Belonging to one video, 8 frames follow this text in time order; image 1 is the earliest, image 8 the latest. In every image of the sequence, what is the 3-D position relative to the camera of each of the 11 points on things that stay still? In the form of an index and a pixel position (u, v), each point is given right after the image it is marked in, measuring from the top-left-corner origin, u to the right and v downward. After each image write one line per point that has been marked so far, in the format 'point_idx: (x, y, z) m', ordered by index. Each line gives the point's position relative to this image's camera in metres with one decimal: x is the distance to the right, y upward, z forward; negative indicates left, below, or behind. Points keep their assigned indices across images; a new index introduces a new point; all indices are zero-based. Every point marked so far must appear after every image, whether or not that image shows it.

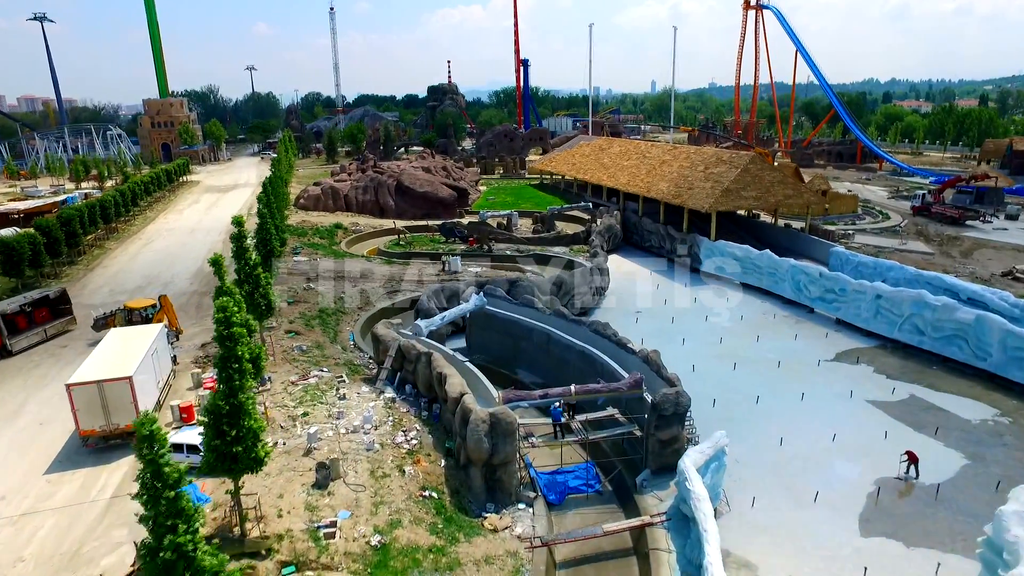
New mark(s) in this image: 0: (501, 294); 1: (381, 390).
0: (-0.3, -0.2, +19.5) m
1: (-3.1, -2.4, +15.9) m
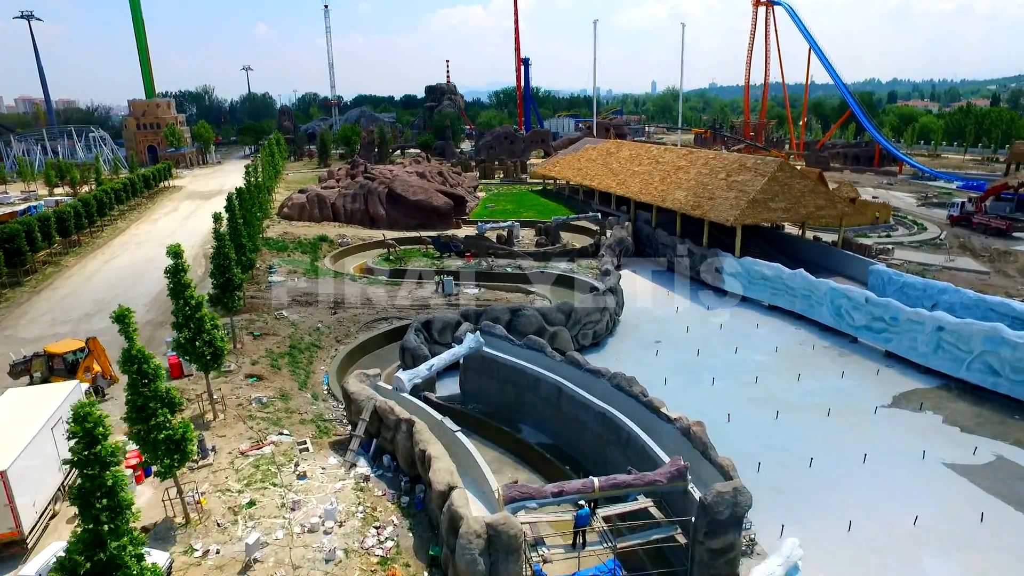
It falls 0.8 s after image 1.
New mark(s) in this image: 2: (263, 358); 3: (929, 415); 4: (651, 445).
0: (-0.3, -1.1, +16.3) m
1: (-3.1, -3.3, +12.7) m
2: (-6.8, -1.9, +18.1) m
3: (+10.8, -3.3, +17.3) m
4: (+2.4, -2.8, +11.7) m
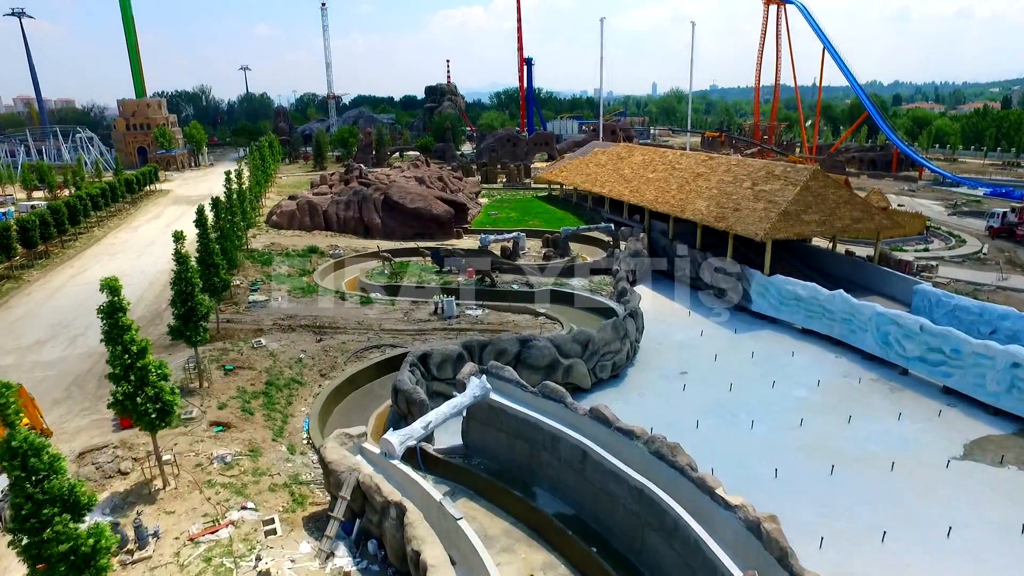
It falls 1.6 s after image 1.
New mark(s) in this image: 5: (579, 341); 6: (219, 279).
0: (0.0, -1.9, +13.8) m
1: (-2.8, -4.0, +10.2) m
2: (-6.5, -2.6, +15.6) m
3: (+11.0, -4.1, +14.7) m
4: (+2.7, -3.5, +9.2) m
5: (+1.9, -1.5, +18.5) m
6: (-8.3, +0.3, +18.9) m
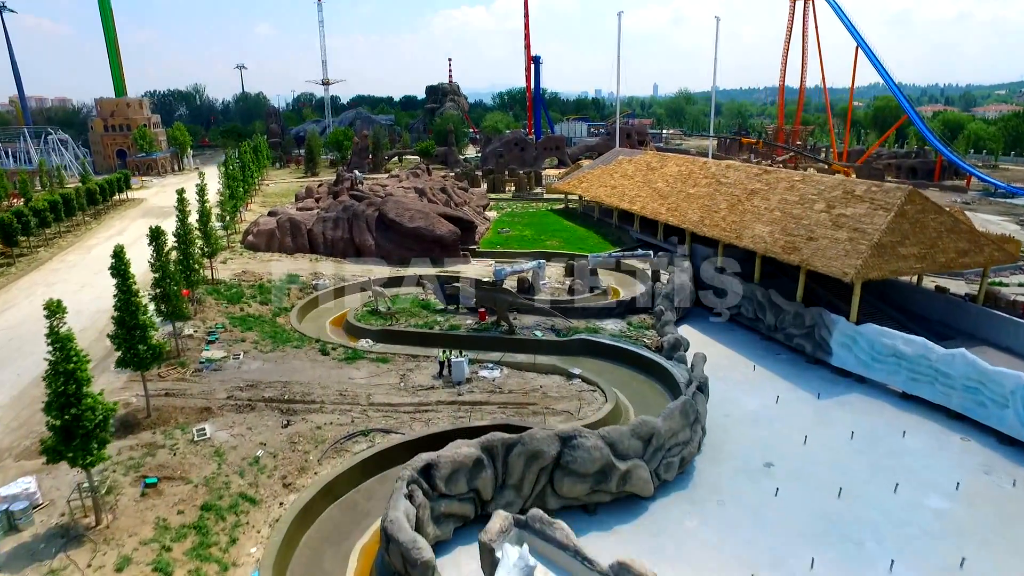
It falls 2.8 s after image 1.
0: (+0.7, -3.3, +8.8) m
1: (-2.1, -5.5, +5.1) m
2: (-5.8, -4.1, +10.5) m
3: (+11.8, -5.6, +9.7) m
4: (+3.4, -5.0, +4.2) m
5: (+2.6, -3.0, +13.5) m
6: (-7.6, -1.2, +13.8) m
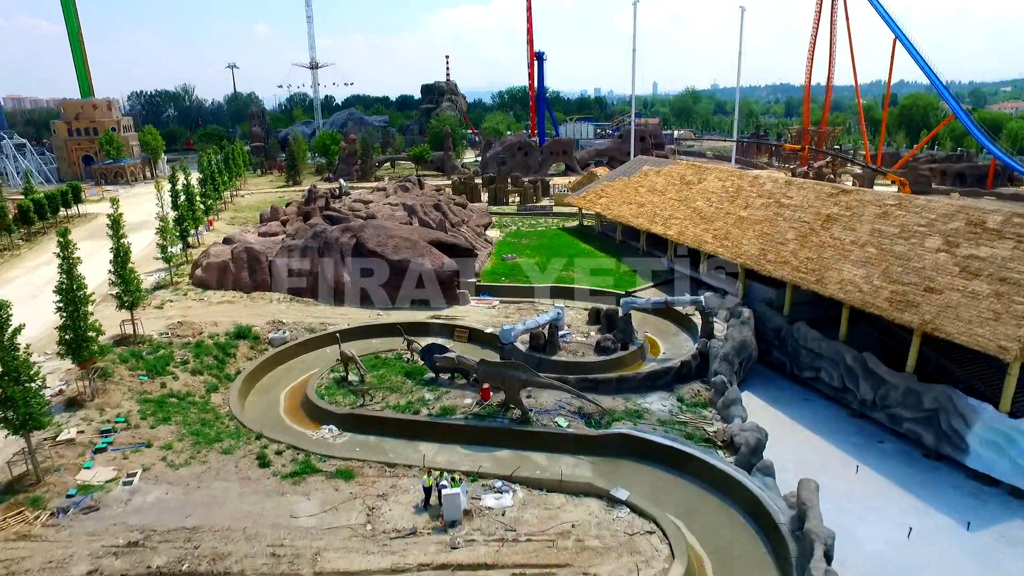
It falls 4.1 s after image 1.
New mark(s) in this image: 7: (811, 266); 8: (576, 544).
0: (+1.1, -5.0, +3.0) m
1: (-1.7, -7.2, -0.6) m
2: (-5.5, -5.8, +4.8) m
3: (+12.1, -7.2, +4.0) m
4: (+3.8, -6.7, -1.6) m
5: (+2.9, -4.7, +7.8) m
6: (-7.2, -2.9, +8.1) m
7: (+8.6, +0.7, +19.2) m
8: (+1.1, -4.5, +11.6) m
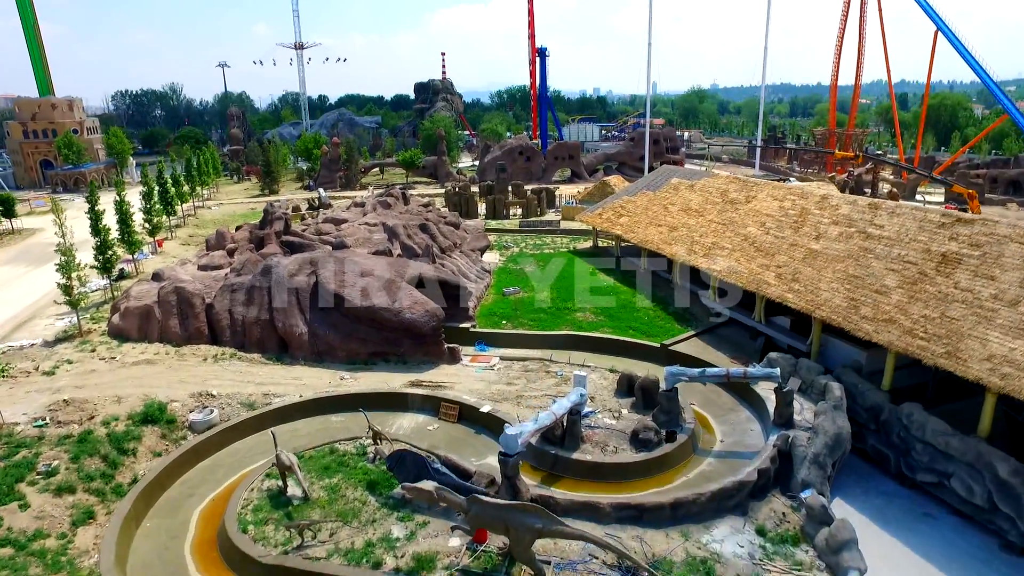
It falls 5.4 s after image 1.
0: (+1.2, -6.6, -2.4) m
1: (-1.6, -8.8, -6.0) m
2: (-5.3, -7.3, -0.7) m
3: (+12.3, -8.7, -1.4) m
4: (+3.9, -8.2, -7.0) m
5: (+3.1, -6.2, +2.3) m
6: (-7.1, -4.5, +2.7) m
7: (+8.7, -0.8, +13.8) m
8: (+1.3, -6.0, +6.2) m
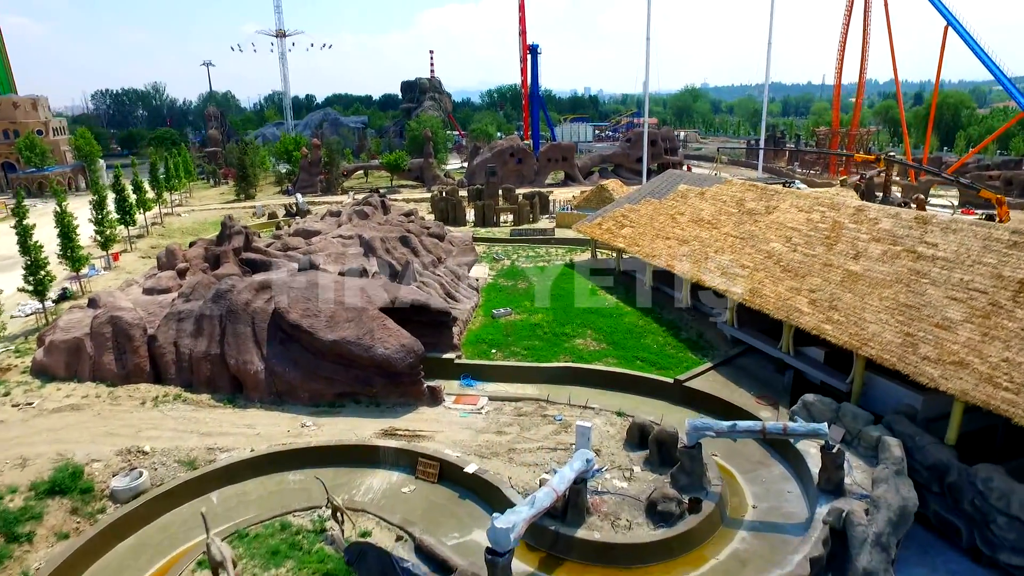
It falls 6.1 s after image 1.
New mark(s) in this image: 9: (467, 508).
0: (+1.3, -7.3, -5.0) m
1: (-1.5, -9.5, -8.7) m
2: (-5.3, -8.1, -3.4) m
3: (+12.3, -9.4, -3.9) m
4: (+4.1, -8.9, -9.6) m
5: (+3.1, -6.9, -0.3) m
6: (-7.1, -5.2, -0.1) m
7: (+8.5, -1.5, +11.2) m
8: (+1.2, -6.7, +3.5) m
9: (-0.9, -4.3, +13.0) m
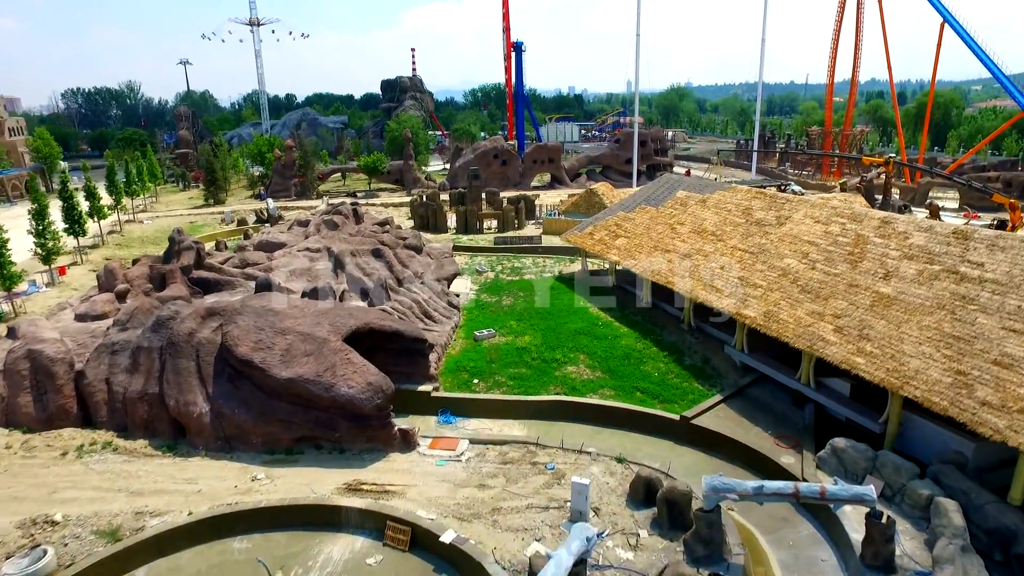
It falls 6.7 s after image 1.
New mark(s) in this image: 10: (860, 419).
0: (+1.4, -7.9, -7.1) m
1: (-1.2, -10.1, -10.8) m
2: (-5.1, -8.7, -5.6) m
3: (+12.5, -9.9, -5.8) m
4: (+4.3, -9.5, -11.6) m
5: (+3.1, -7.4, -2.3) m
6: (-7.1, -5.8, -2.4) m
7: (+8.3, -2.0, +9.3) m
8: (+1.2, -7.3, +1.4) m
9: (-1.1, -4.9, +10.9) m
10: (+7.0, -2.7, +13.5) m
